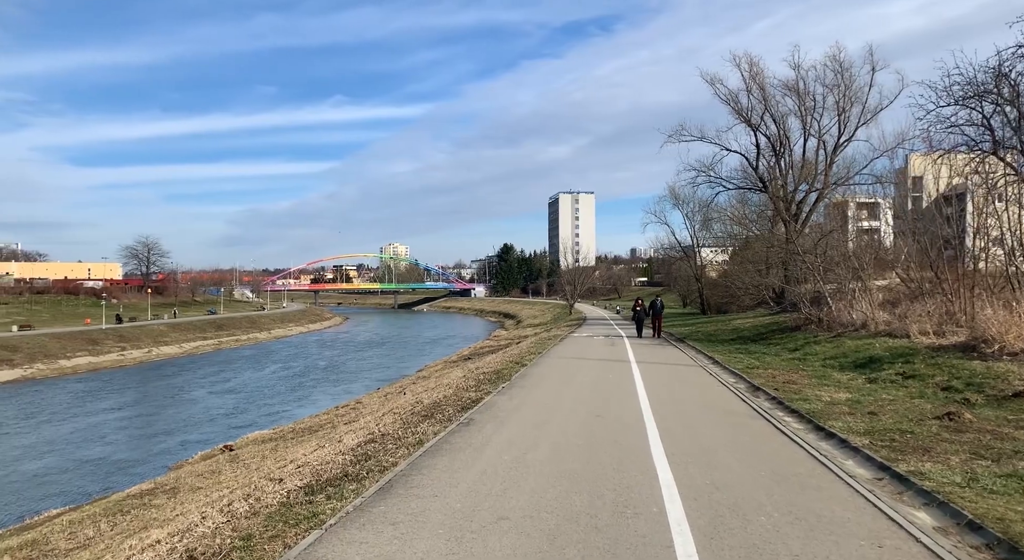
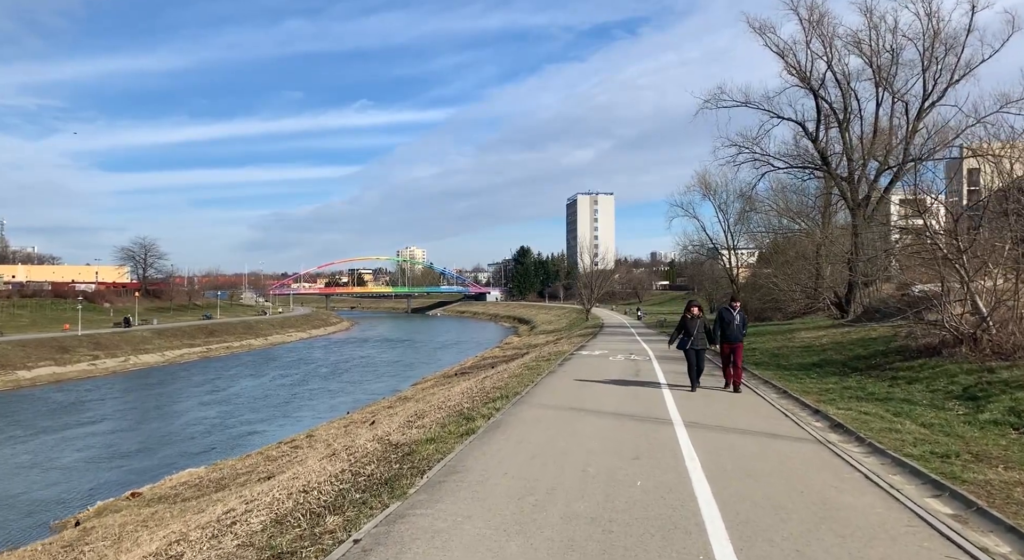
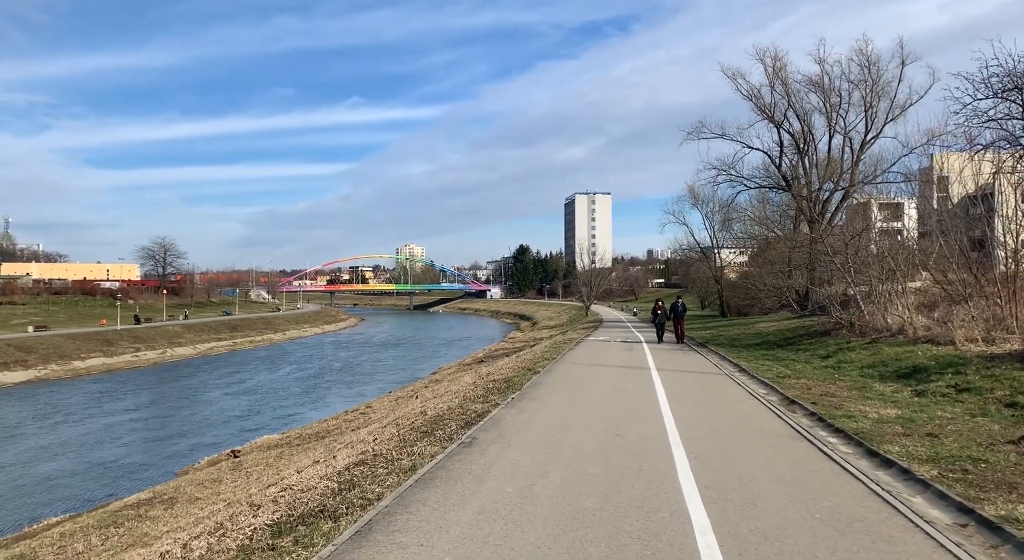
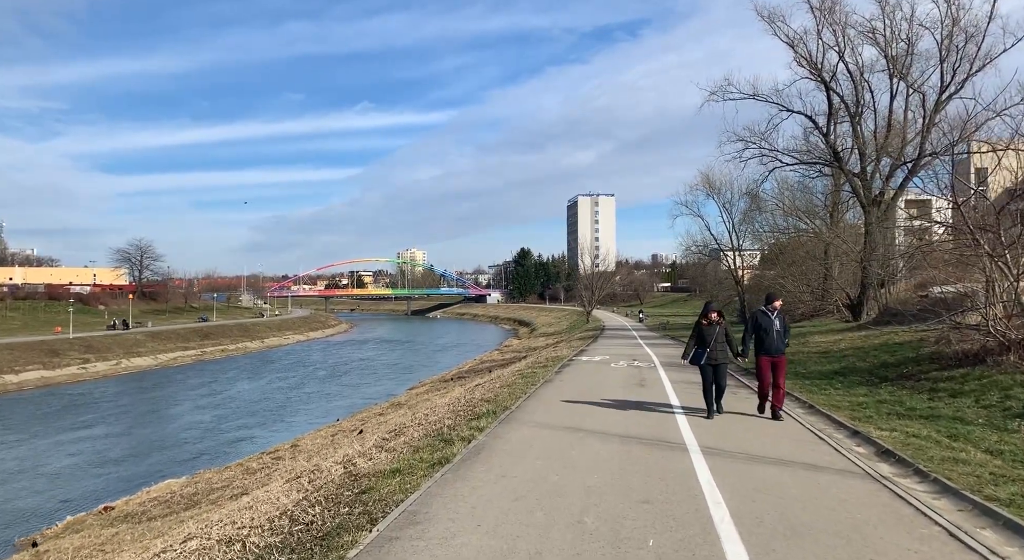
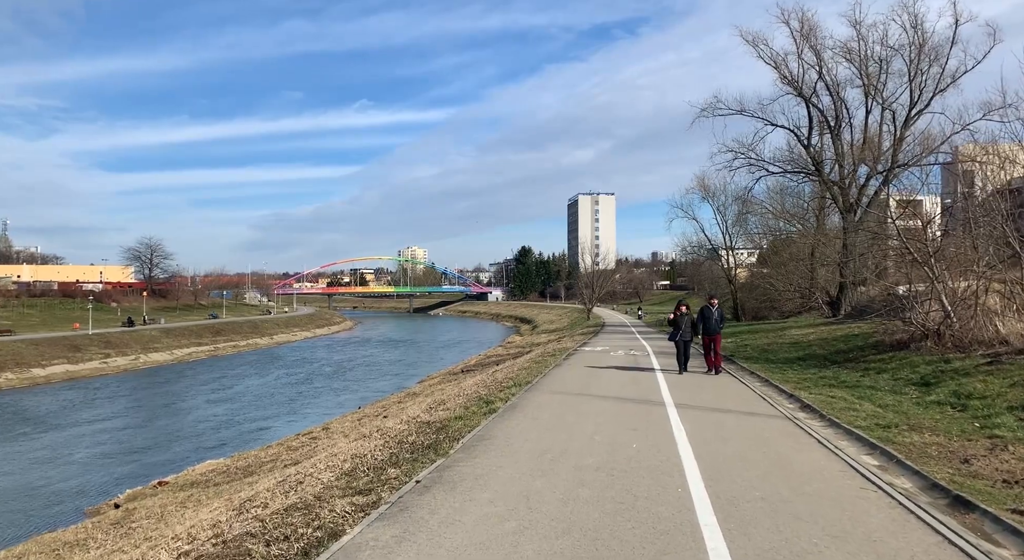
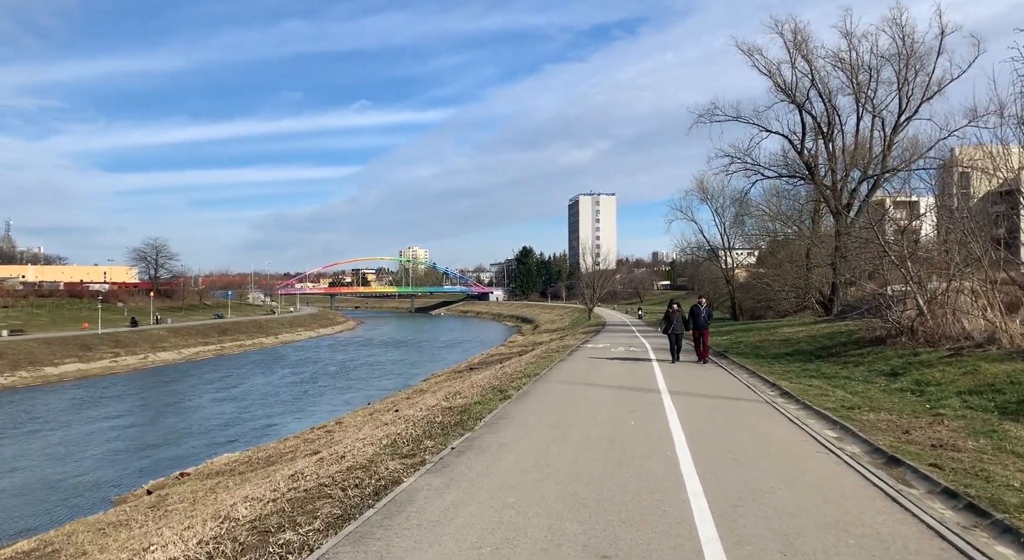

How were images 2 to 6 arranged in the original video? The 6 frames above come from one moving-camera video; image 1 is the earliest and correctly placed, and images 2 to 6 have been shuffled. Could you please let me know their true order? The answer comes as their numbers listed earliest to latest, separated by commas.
3, 6, 5, 2, 4
